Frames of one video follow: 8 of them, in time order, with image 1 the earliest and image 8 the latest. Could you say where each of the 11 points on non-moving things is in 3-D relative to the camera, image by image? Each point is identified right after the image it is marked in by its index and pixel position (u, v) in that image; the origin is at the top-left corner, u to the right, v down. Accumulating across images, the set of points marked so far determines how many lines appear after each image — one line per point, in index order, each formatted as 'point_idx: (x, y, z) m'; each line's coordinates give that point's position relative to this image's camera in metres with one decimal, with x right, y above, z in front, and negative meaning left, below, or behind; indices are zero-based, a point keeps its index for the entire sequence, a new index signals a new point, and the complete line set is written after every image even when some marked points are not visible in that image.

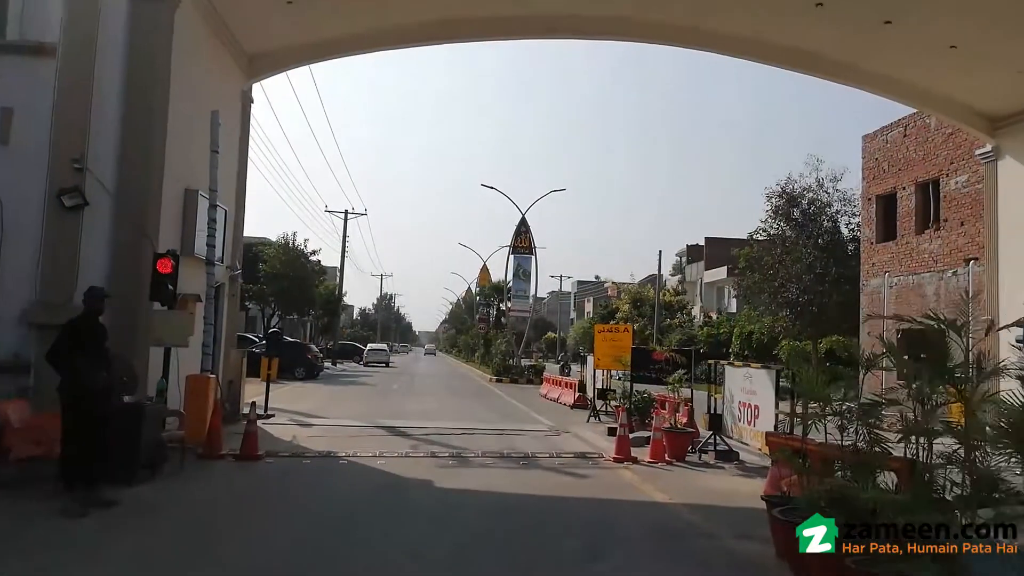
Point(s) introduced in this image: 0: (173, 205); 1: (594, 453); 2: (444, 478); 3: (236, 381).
0: (-6.7, +1.6, +13.1) m
1: (+1.6, -3.2, +12.7) m
2: (-1.1, -3.1, +10.9) m
3: (-7.2, -2.5, +17.4) m
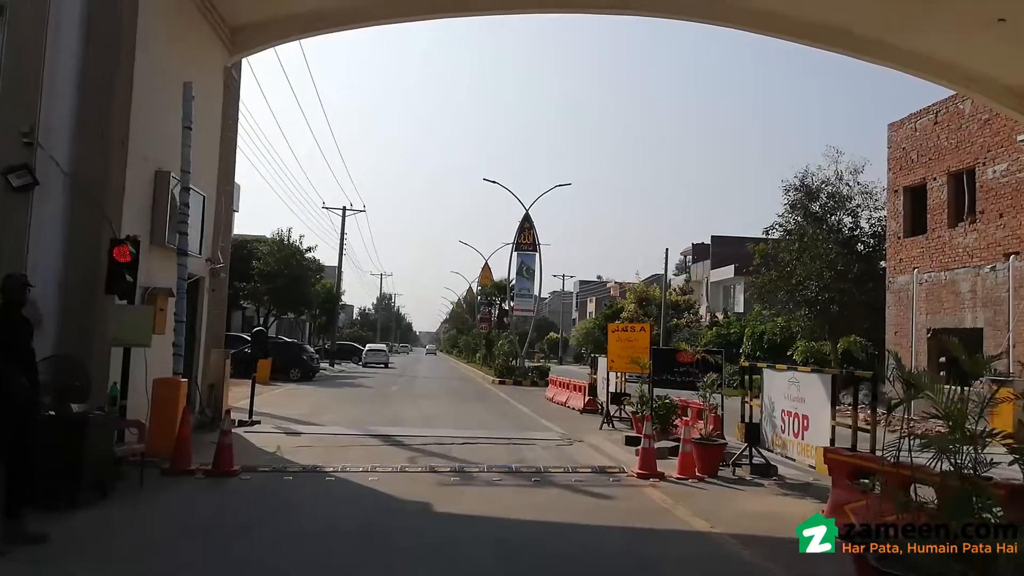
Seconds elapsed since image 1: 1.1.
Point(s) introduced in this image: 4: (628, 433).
0: (-6.5, +1.8, +11.6) m
1: (+1.7, -3.0, +11.2) m
2: (-1.0, -3.0, +9.5) m
3: (-7.0, -2.4, +15.9) m
4: (+2.8, -3.5, +15.7) m
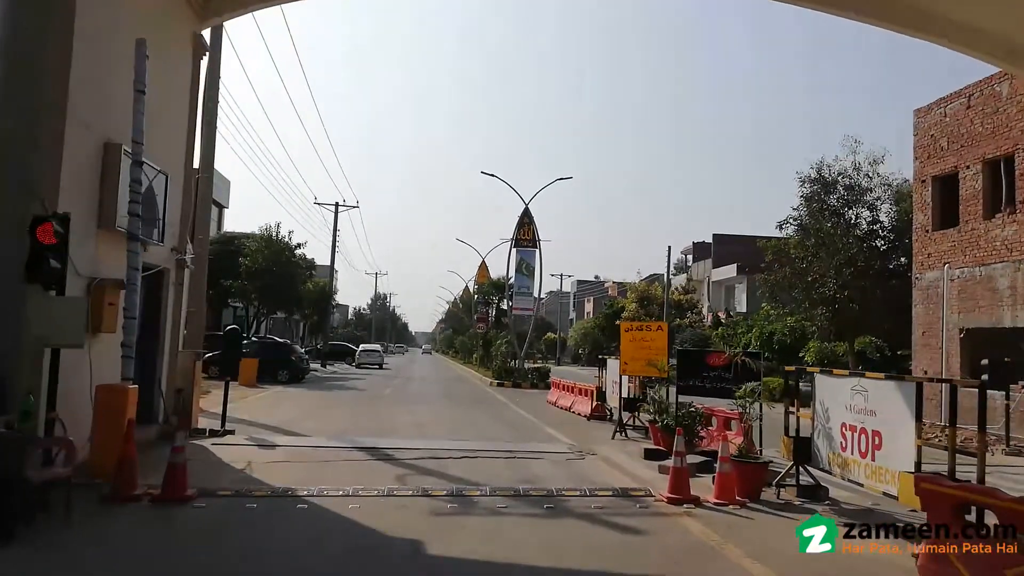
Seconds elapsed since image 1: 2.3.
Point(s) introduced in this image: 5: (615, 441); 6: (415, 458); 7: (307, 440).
0: (-6.4, +1.9, +10.0) m
1: (+1.8, -2.9, +9.6) m
2: (-0.9, -2.9, +7.8) m
3: (-7.0, -2.2, +14.3) m
4: (+2.8, -3.3, +14.1) m
5: (+2.3, -3.4, +14.8) m
6: (-1.7, -3.1, +11.9) m
7: (-4.1, -3.1, +13.3) m
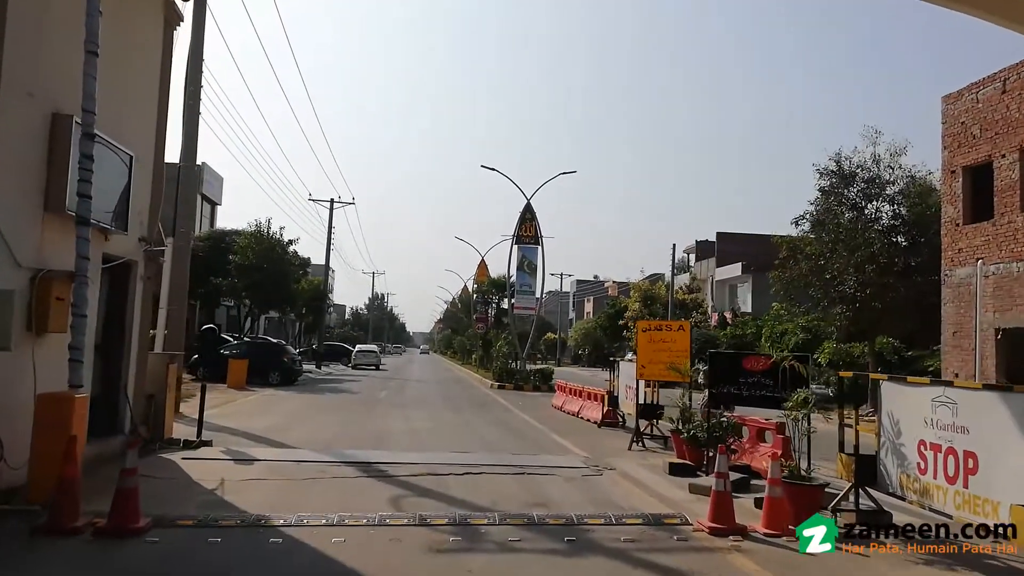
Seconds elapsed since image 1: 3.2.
0: (-6.3, +2.0, +8.5) m
1: (+2.0, -2.8, +8.2) m
2: (-0.7, -2.8, +6.4) m
3: (-6.8, -2.1, +12.8) m
4: (+3.0, -3.3, +12.7) m
5: (+2.4, -3.3, +13.4) m
6: (-1.6, -3.0, +10.5) m
7: (-4.0, -3.0, +11.9) m
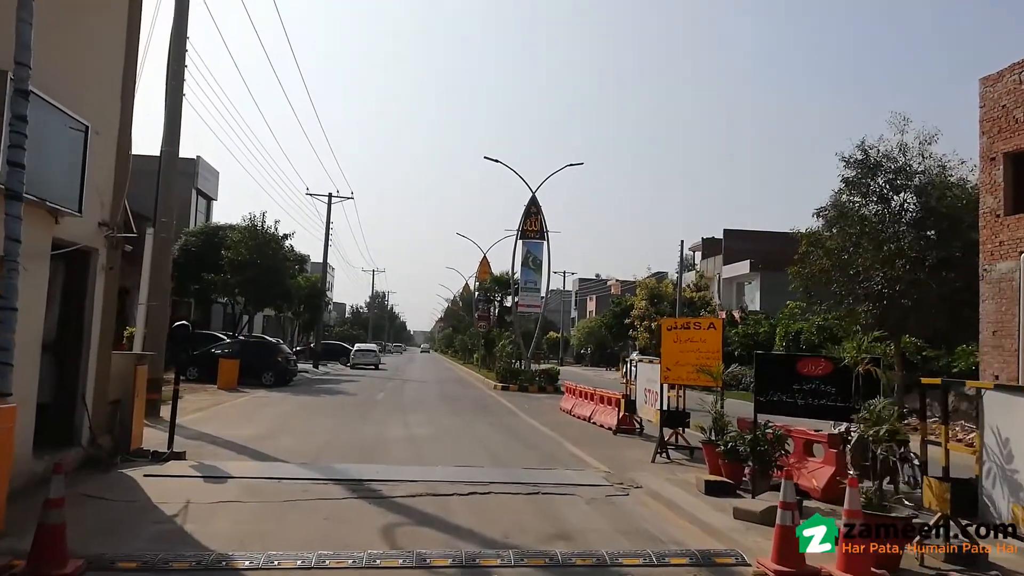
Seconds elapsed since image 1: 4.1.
0: (-6.1, +2.1, +7.1) m
1: (+2.2, -2.7, +6.7) m
2: (-0.5, -2.6, +5.0) m
3: (-6.6, -2.0, +11.4) m
4: (+3.2, -3.1, +11.3) m
5: (+2.6, -3.2, +11.9) m
6: (-1.4, -2.8, +9.1) m
7: (-3.8, -2.8, +10.5) m
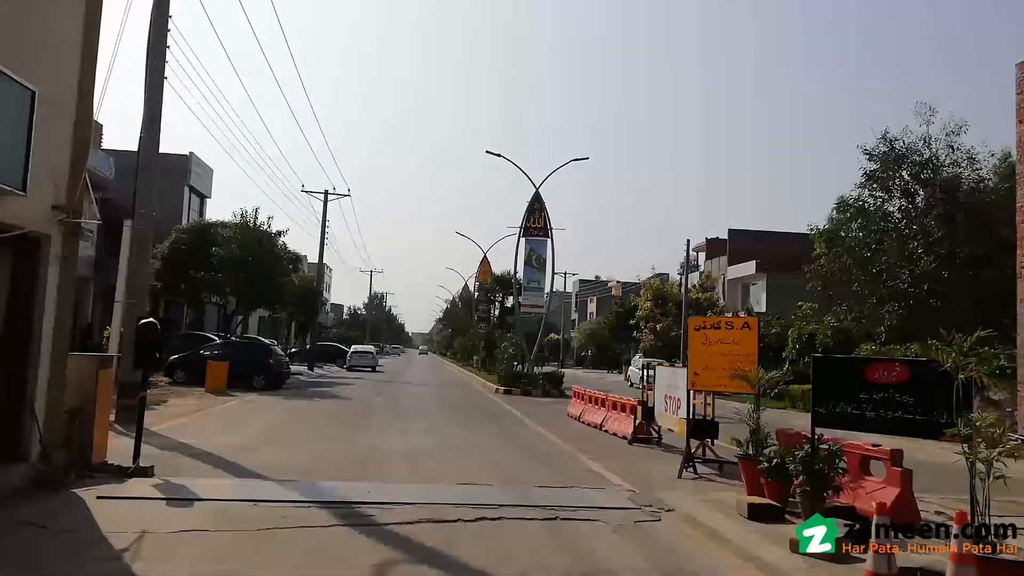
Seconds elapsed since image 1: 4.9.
0: (-5.9, +2.3, +5.8) m
1: (+2.4, -2.6, +5.4) m
2: (-0.3, -2.5, +3.7) m
3: (-6.5, -1.9, +10.1) m
4: (+3.3, -3.0, +9.9) m
5: (+2.8, -3.1, +10.6) m
6: (-1.2, -2.7, +7.7) m
7: (-3.6, -2.7, +9.1) m
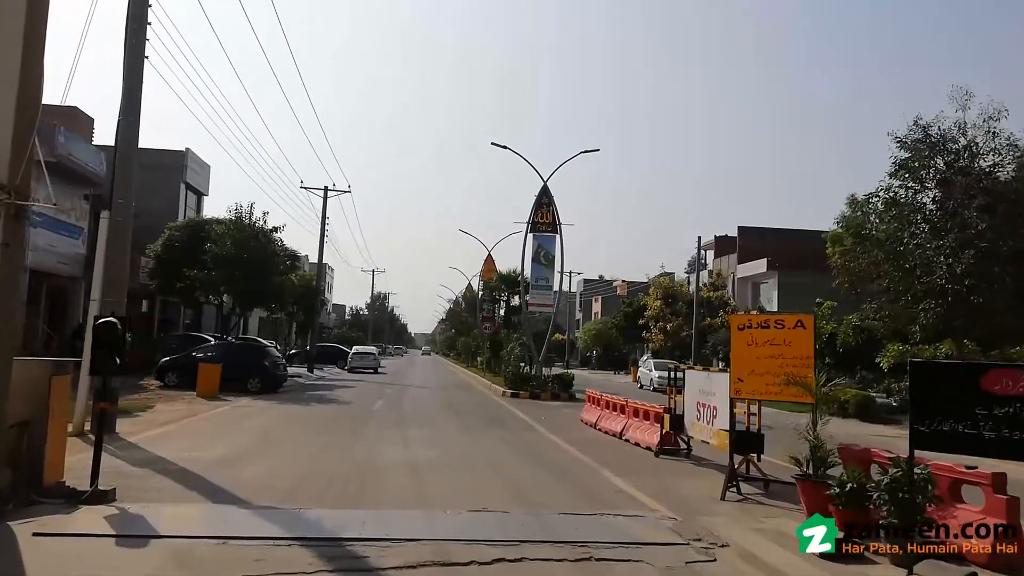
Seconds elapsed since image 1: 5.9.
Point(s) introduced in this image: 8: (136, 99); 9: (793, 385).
0: (-5.7, +2.3, +4.4) m
1: (+2.6, -2.5, +4.0) m
2: (-0.1, -2.4, +2.2) m
3: (-6.2, -1.8, +8.6) m
4: (+3.6, -2.9, +8.5) m
5: (+3.0, -3.0, +9.2) m
6: (-1.0, -2.6, +6.3) m
7: (-3.4, -2.7, +7.7) m
8: (-9.0, +4.6, +16.0) m
9: (+3.8, -1.3, +9.1) m
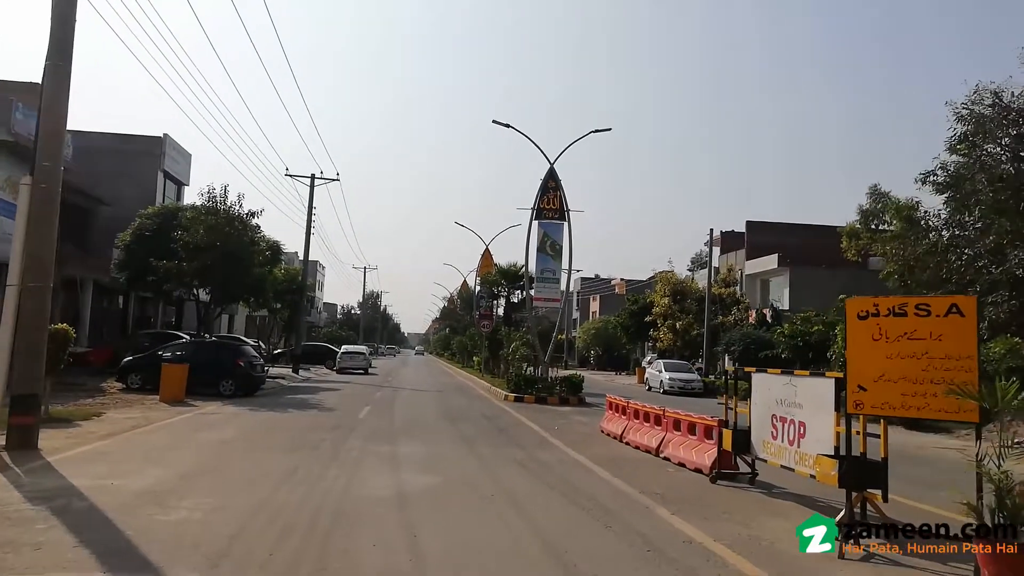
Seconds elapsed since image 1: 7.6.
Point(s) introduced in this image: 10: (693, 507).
0: (-5.3, +2.7, +1.5) m
1: (+3.0, -2.2, +1.2) m
2: (+0.3, -2.1, -0.6) m
3: (-5.9, -1.5, +5.7) m
4: (+3.9, -2.7, +5.7) m
5: (+3.4, -2.7, +6.3) m
6: (-0.6, -2.3, +3.5) m
7: (-3.0, -2.3, +4.8) m
8: (-8.8, +4.9, +13.0) m
9: (+4.2, -1.0, +6.3) m
10: (+2.5, -2.9, +8.9) m
